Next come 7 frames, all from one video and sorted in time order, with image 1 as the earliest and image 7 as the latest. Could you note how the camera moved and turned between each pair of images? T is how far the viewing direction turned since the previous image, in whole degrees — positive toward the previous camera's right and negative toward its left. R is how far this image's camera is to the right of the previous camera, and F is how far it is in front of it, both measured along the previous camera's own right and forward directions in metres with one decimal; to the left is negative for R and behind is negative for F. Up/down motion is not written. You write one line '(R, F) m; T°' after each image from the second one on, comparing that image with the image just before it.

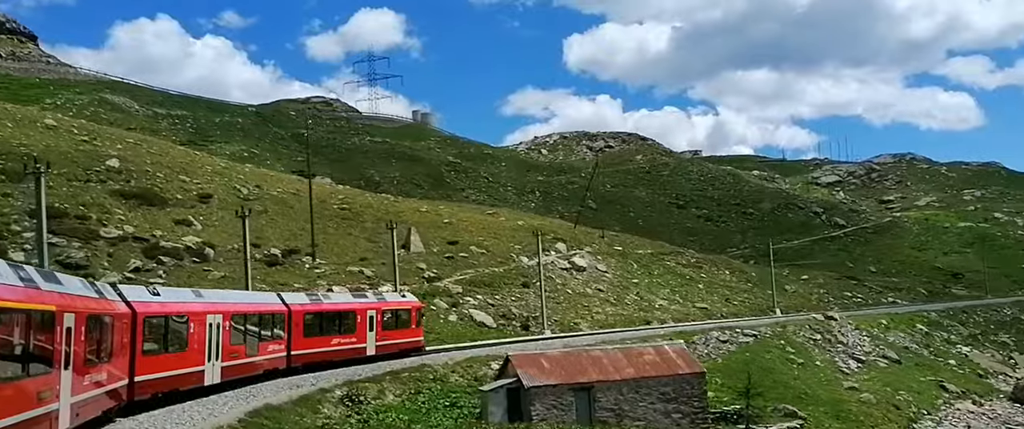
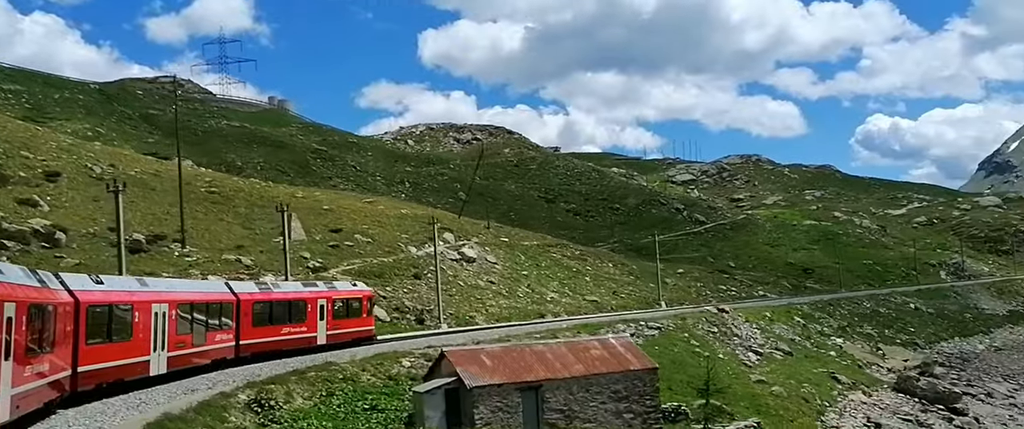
(-1.3, +1.8) m; +9°
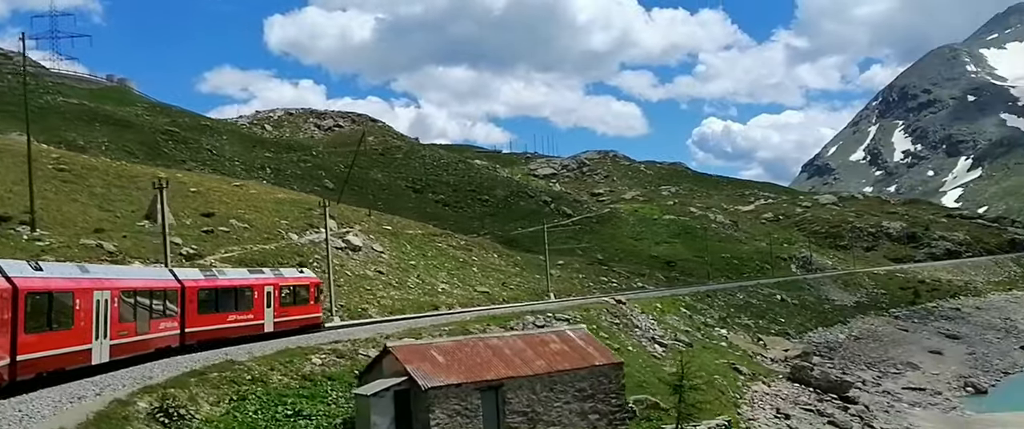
(-1.4, +1.8) m; +9°
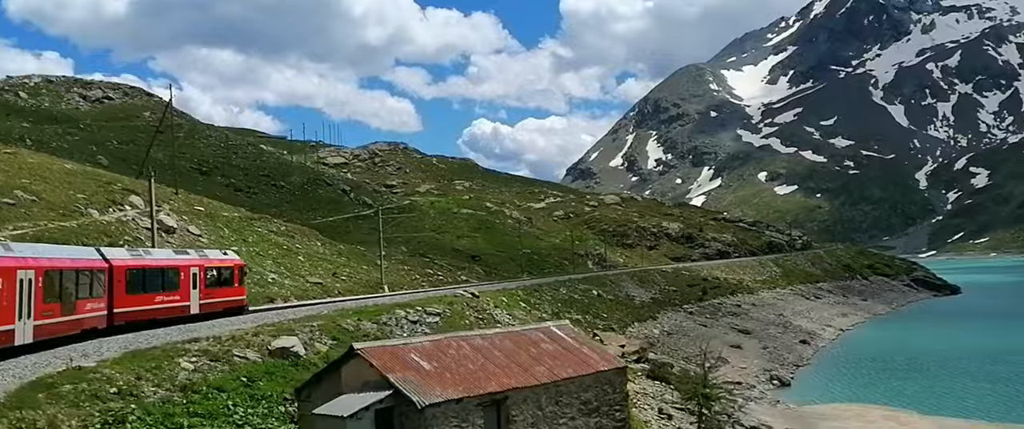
(-2.5, +3.0) m; +14°
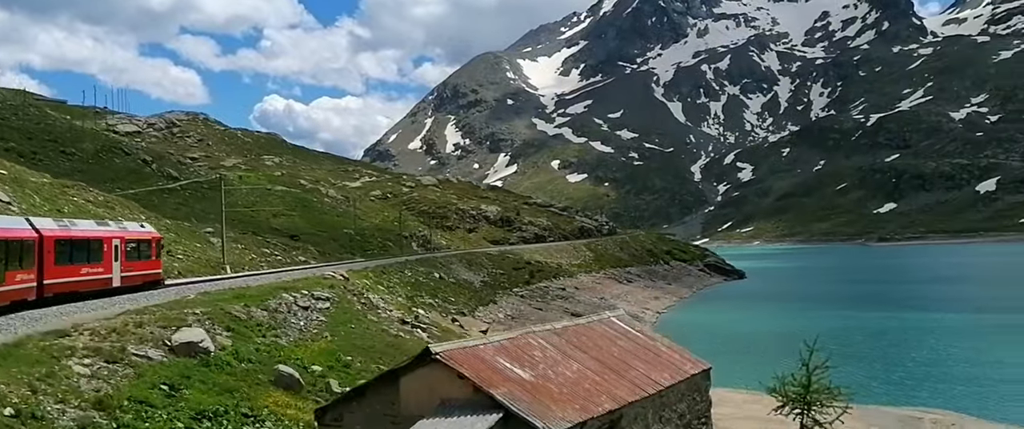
(-2.5, +2.7) m; +13°
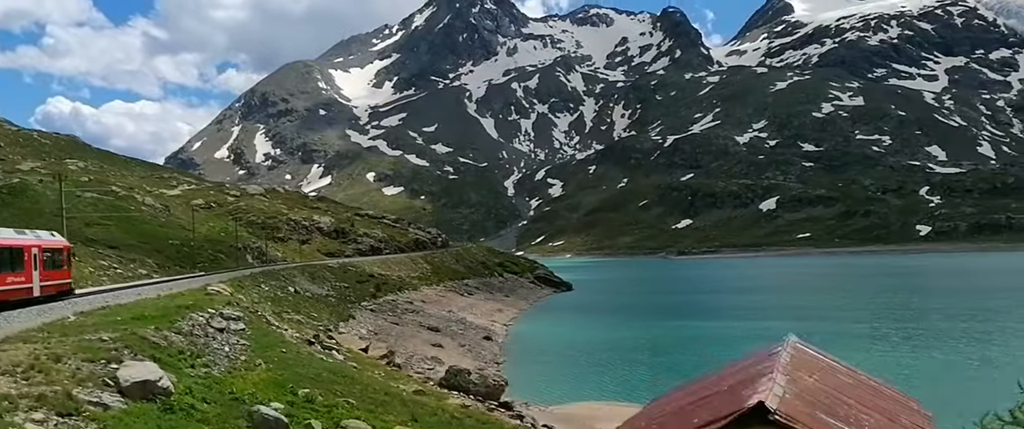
(-2.7, +2.5) m; +12°
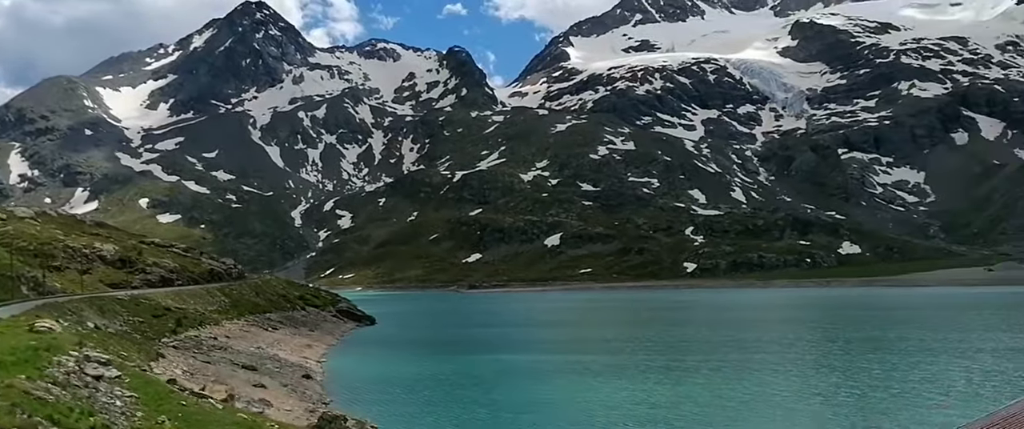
(-2.6, +2.2) m; +13°
